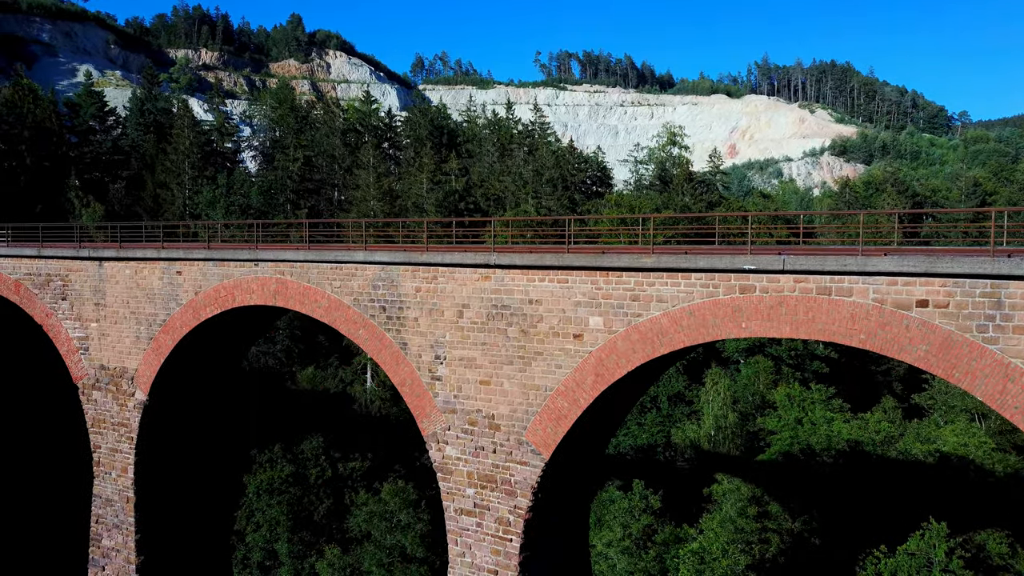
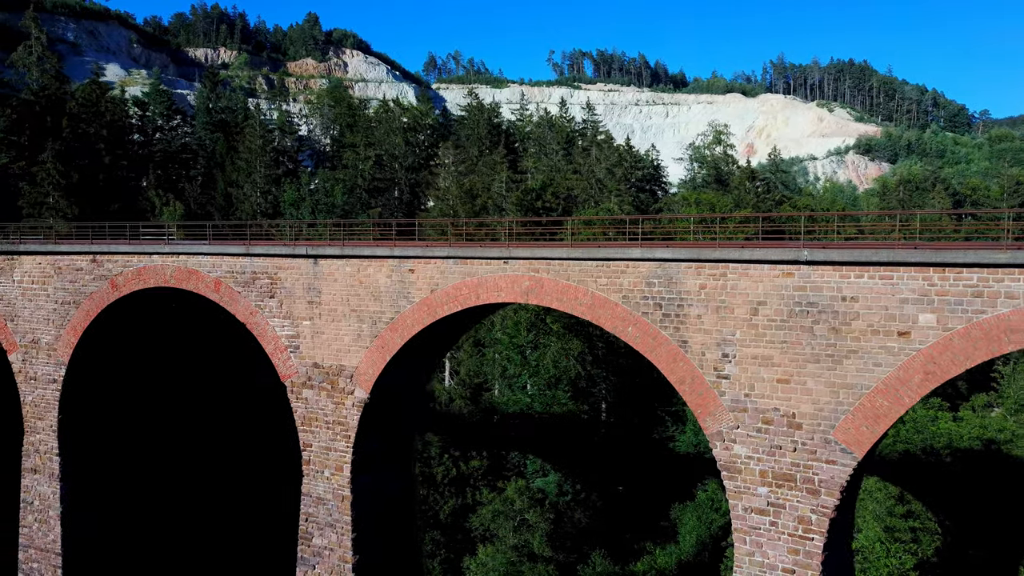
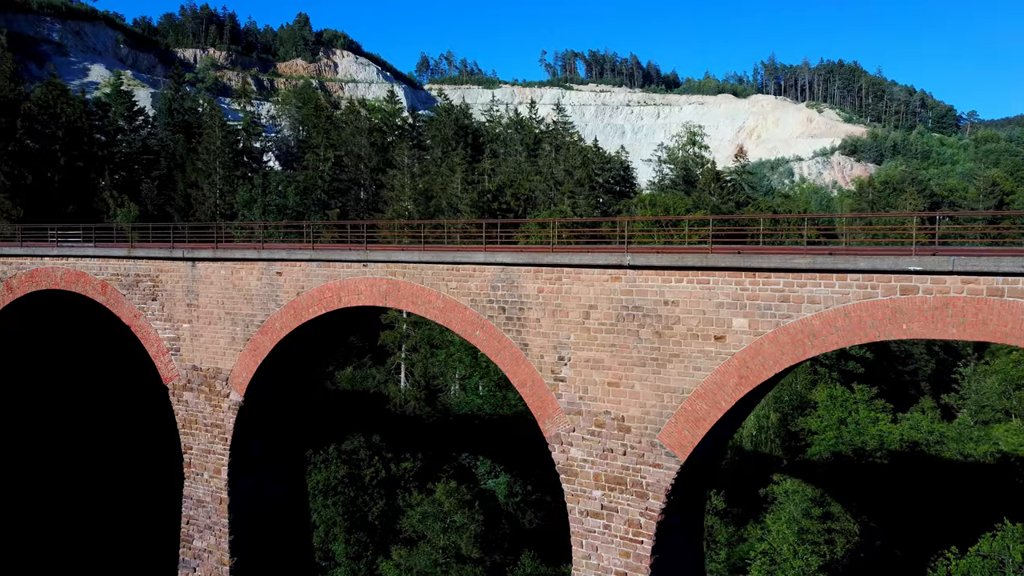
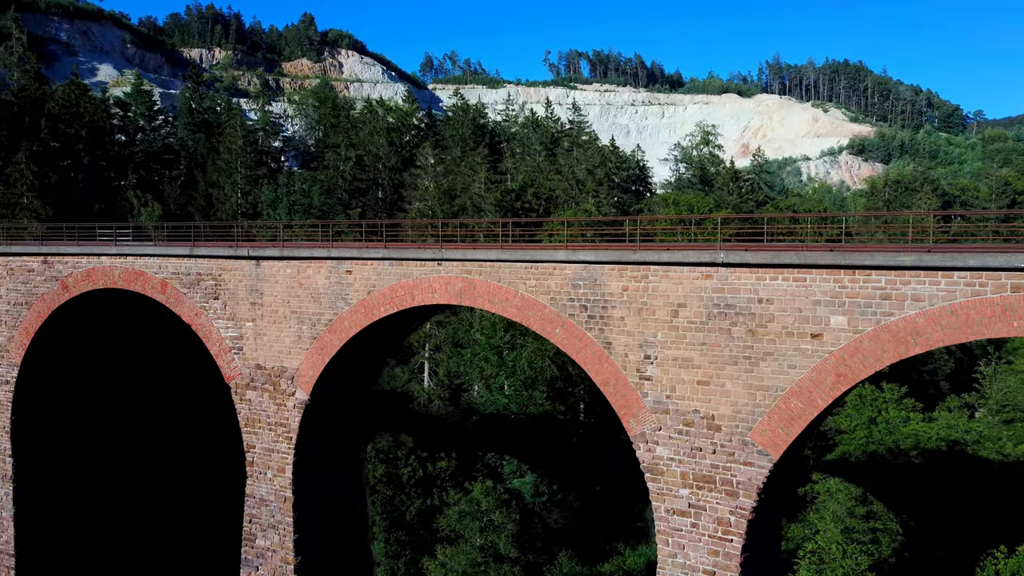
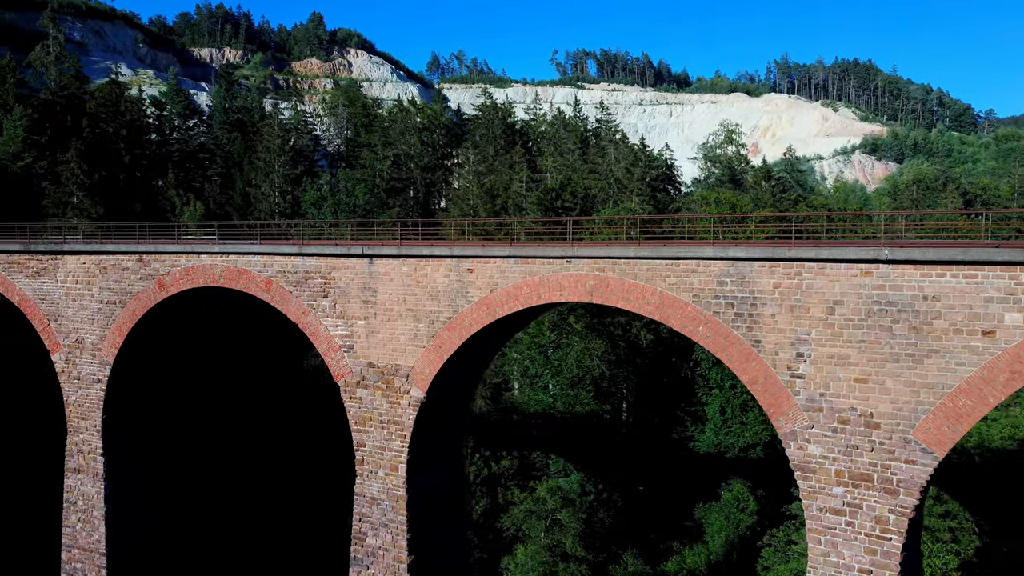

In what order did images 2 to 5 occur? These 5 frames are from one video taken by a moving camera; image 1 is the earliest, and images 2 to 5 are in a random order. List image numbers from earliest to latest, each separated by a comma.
3, 4, 2, 5
